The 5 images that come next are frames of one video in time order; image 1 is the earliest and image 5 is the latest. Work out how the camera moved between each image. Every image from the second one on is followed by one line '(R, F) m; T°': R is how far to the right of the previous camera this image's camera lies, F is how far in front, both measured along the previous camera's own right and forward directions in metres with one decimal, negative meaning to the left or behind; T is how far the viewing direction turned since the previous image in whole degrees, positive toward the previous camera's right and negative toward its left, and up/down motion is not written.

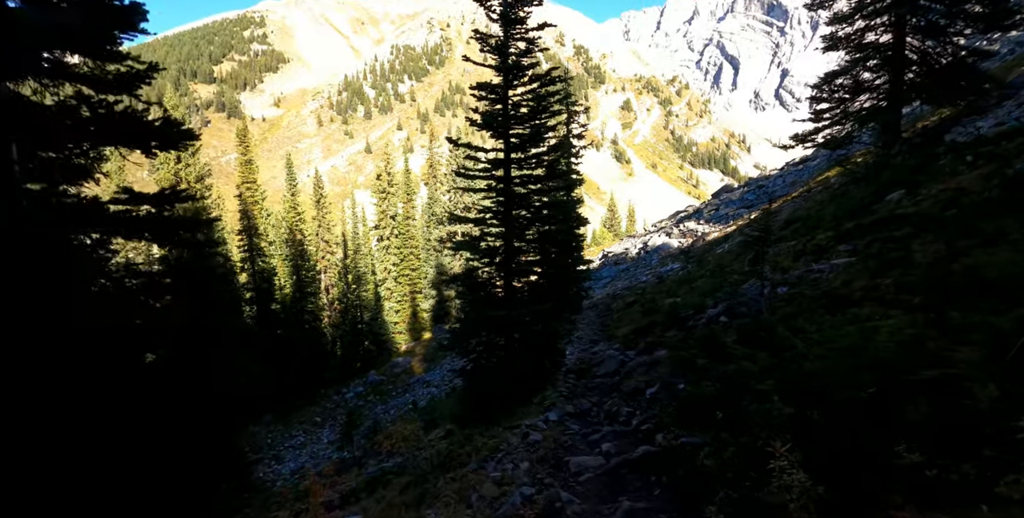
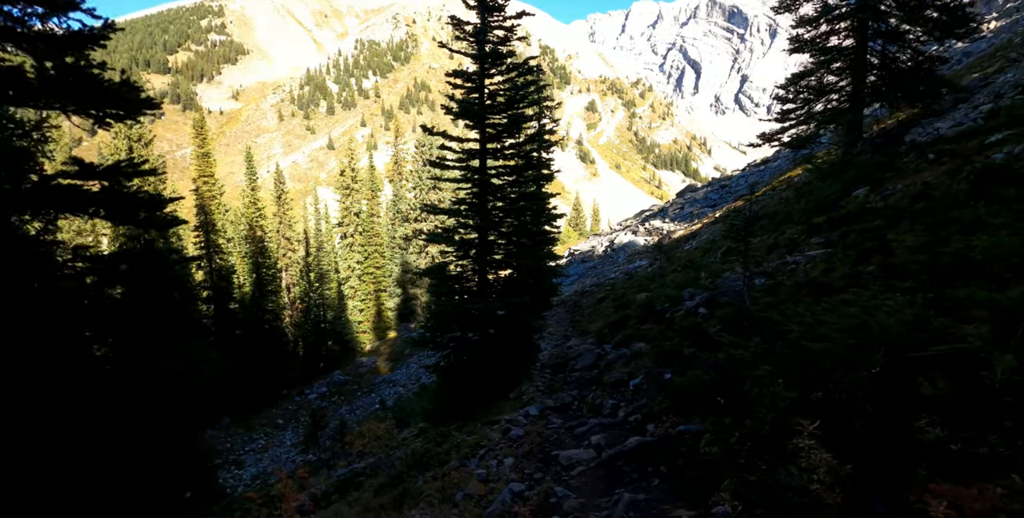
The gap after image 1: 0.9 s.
(-0.2, +0.4) m; +3°
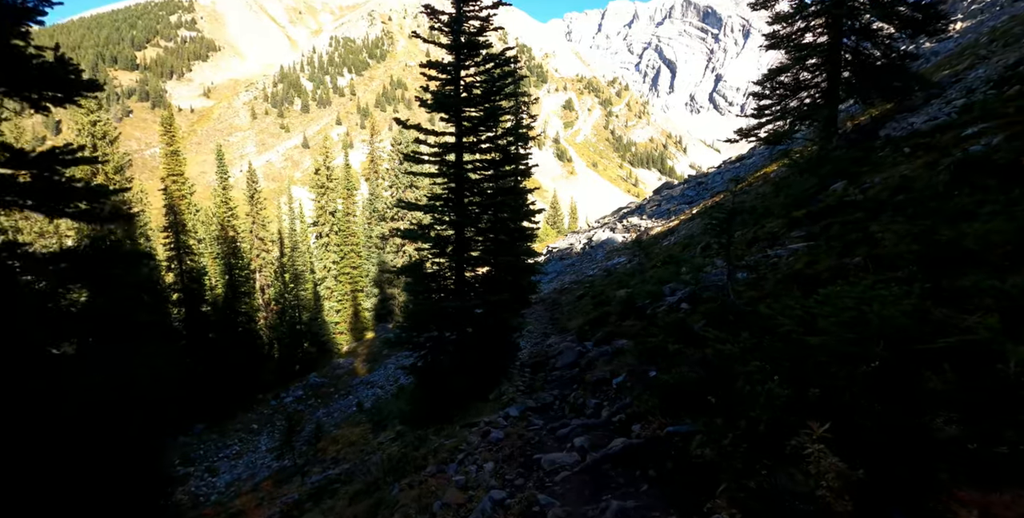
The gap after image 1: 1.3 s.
(0.0, +0.4) m; +2°
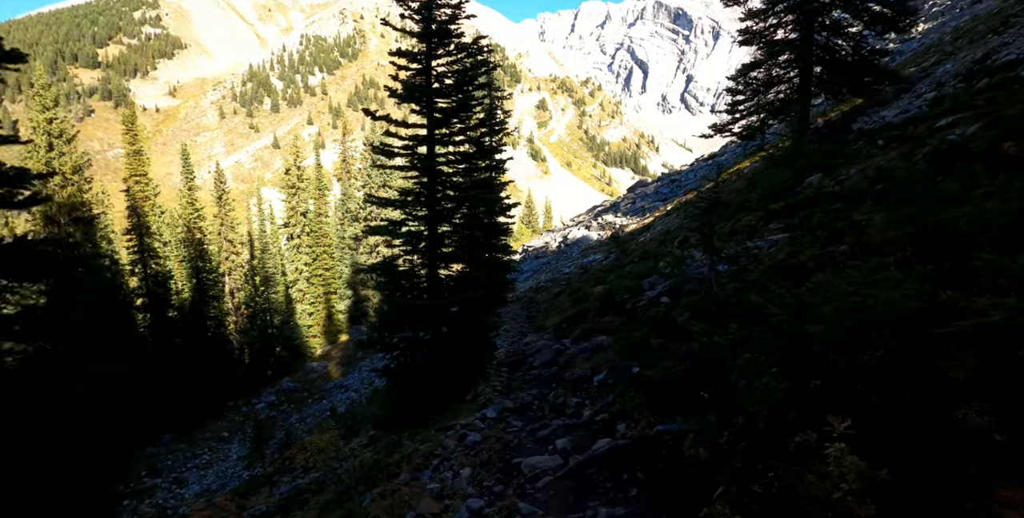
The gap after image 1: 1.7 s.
(0.0, +0.5) m; +2°
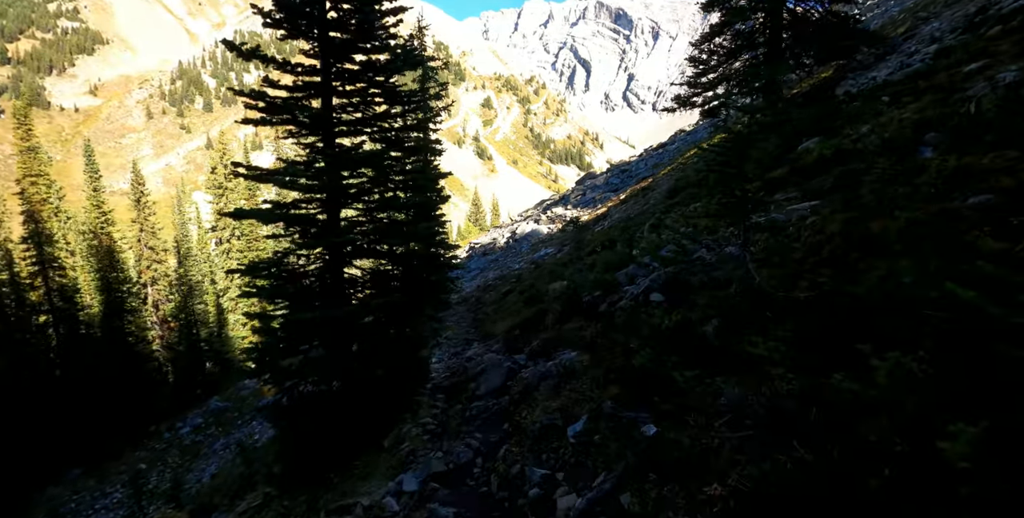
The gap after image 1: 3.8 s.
(+0.3, +3.6) m; +4°
